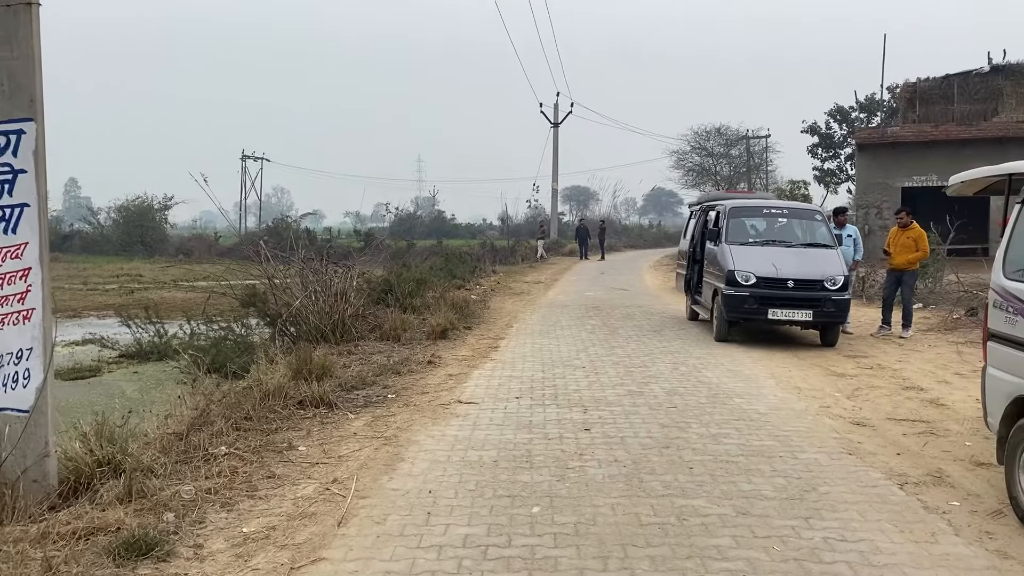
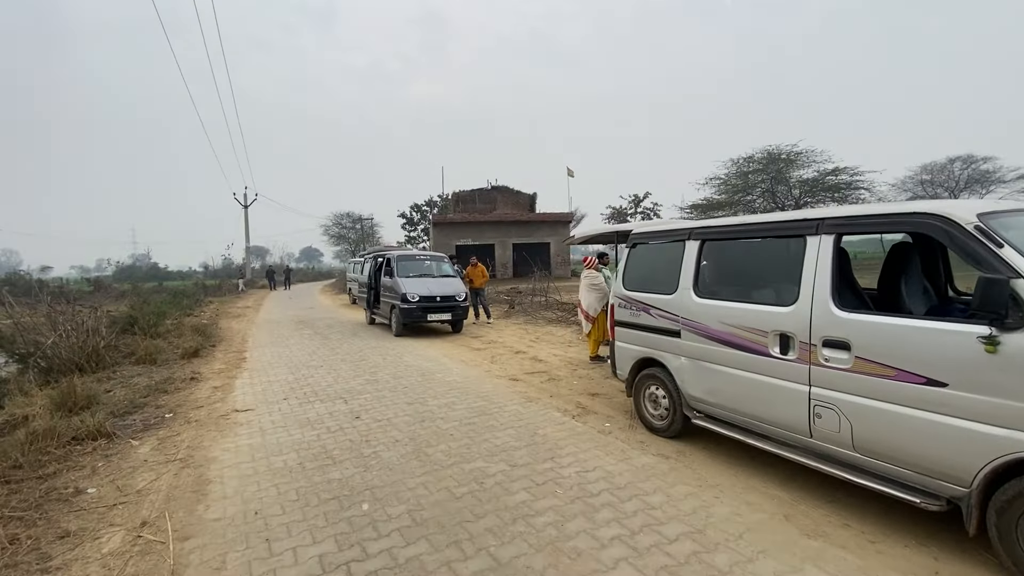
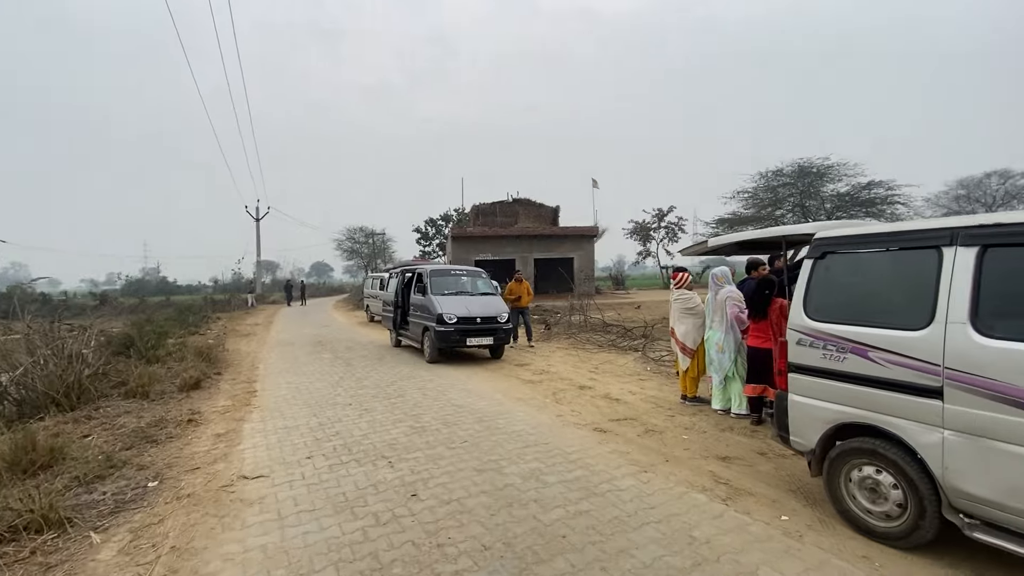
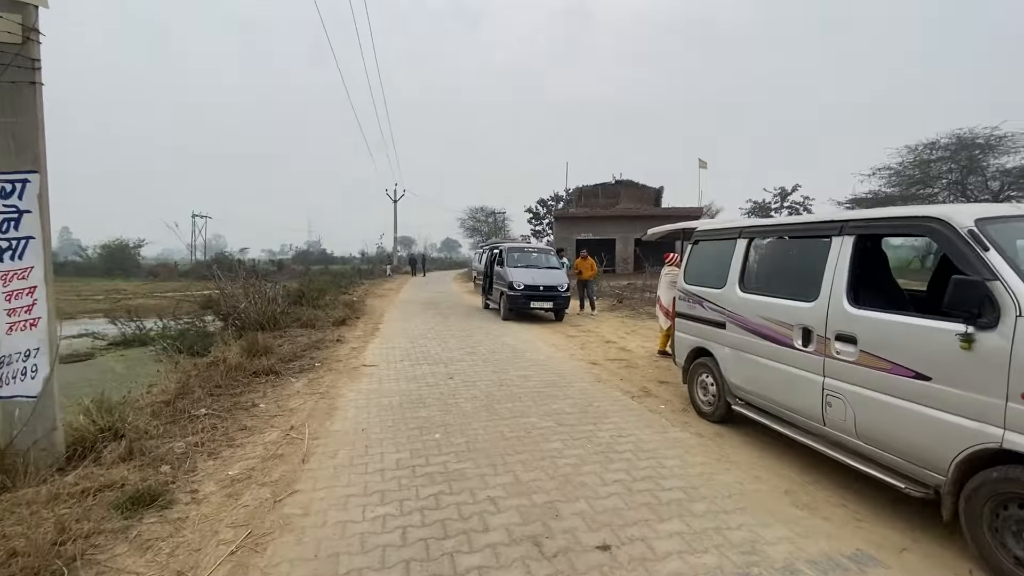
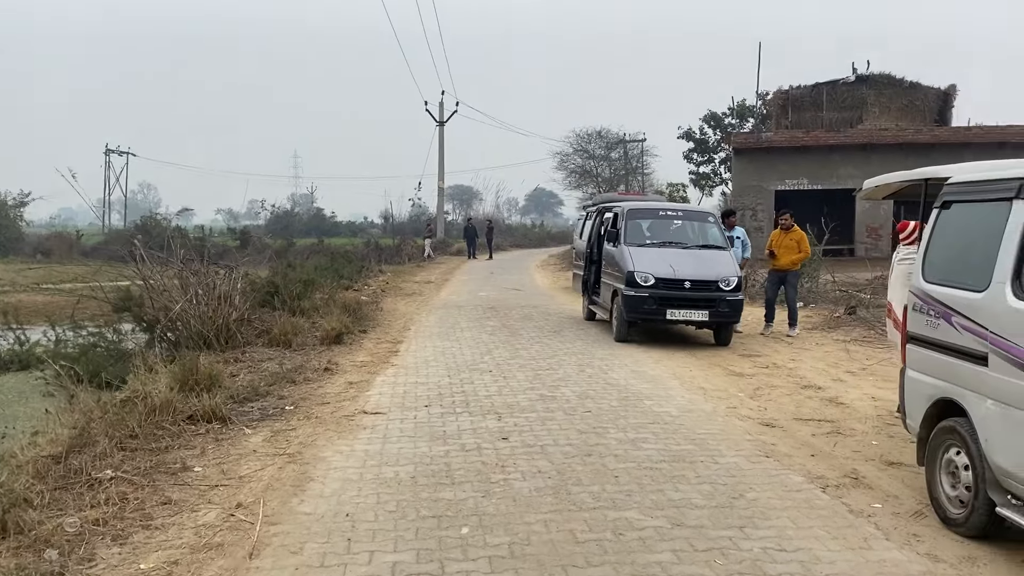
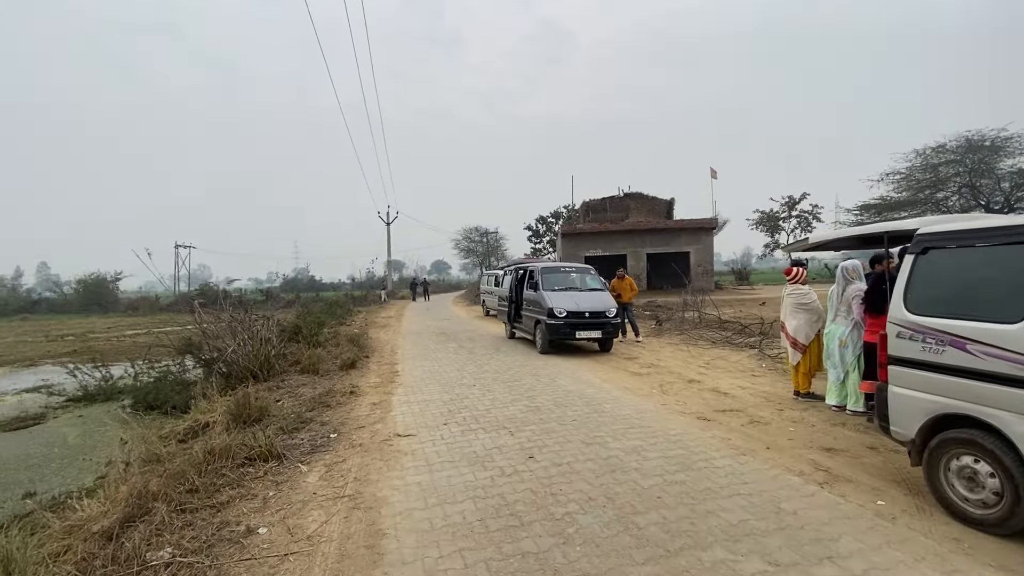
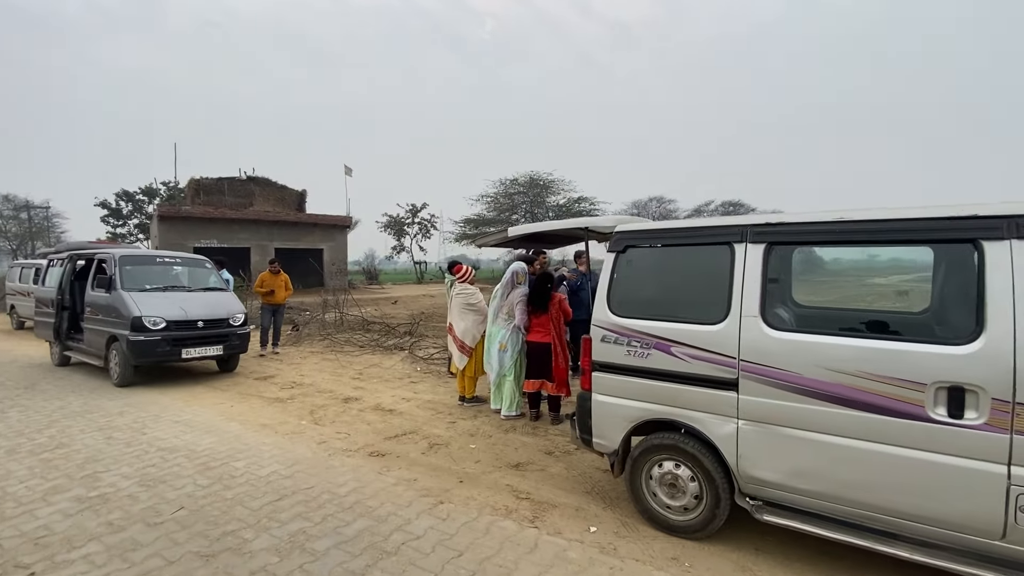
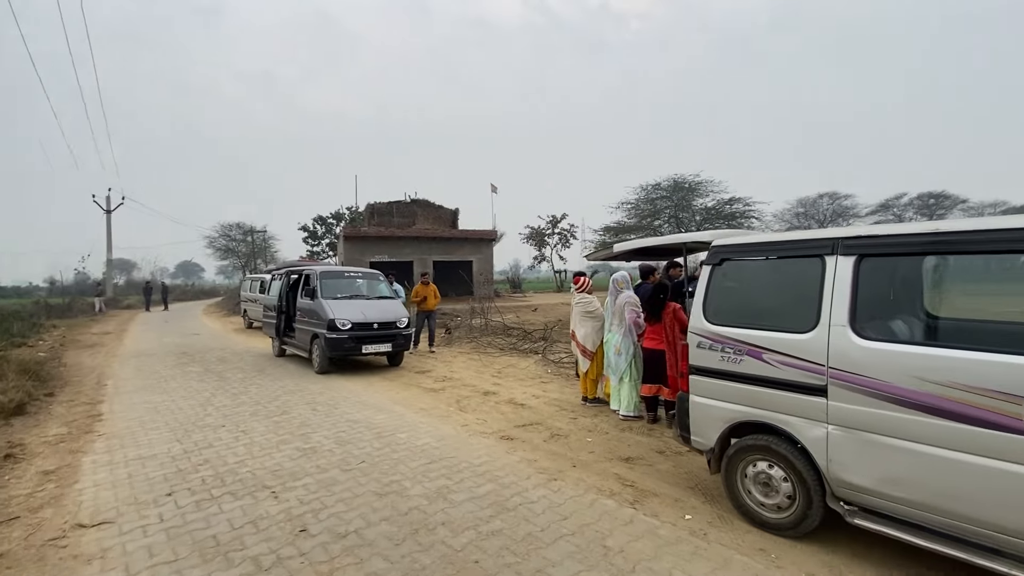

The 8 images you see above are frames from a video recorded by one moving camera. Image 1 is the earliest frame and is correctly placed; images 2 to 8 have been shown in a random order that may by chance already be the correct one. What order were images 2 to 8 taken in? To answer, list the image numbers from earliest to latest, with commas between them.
5, 4, 2, 6, 3, 8, 7
